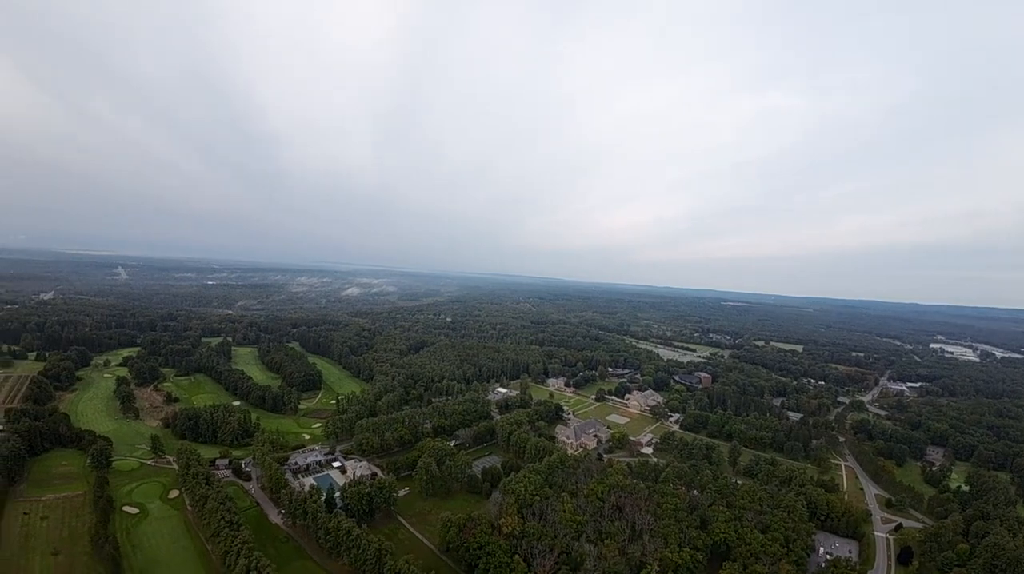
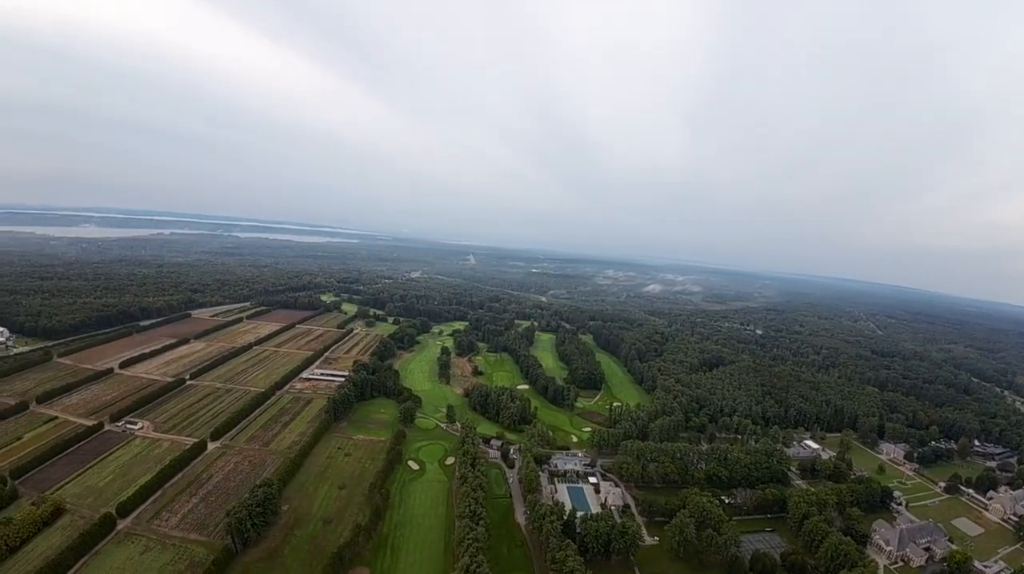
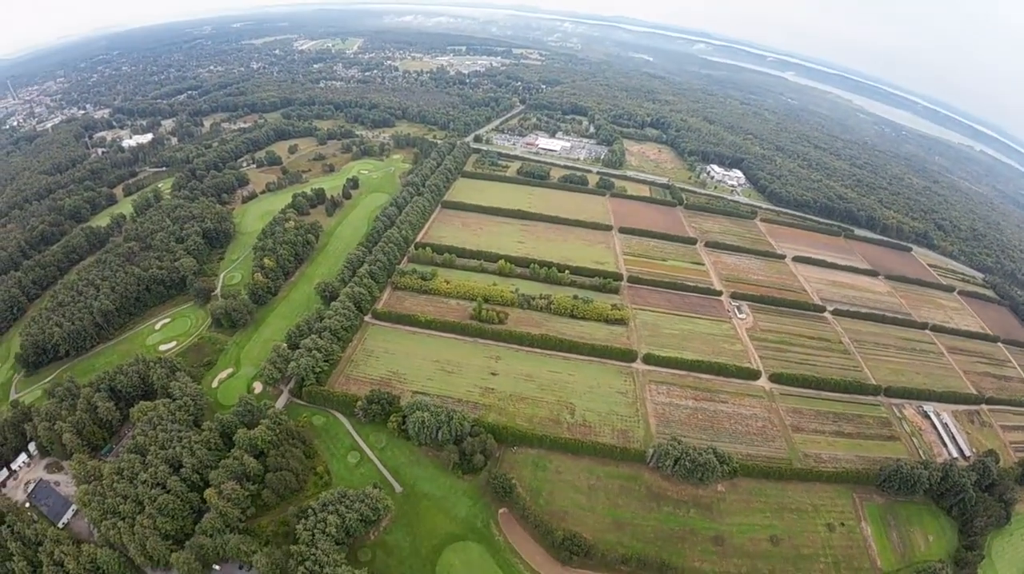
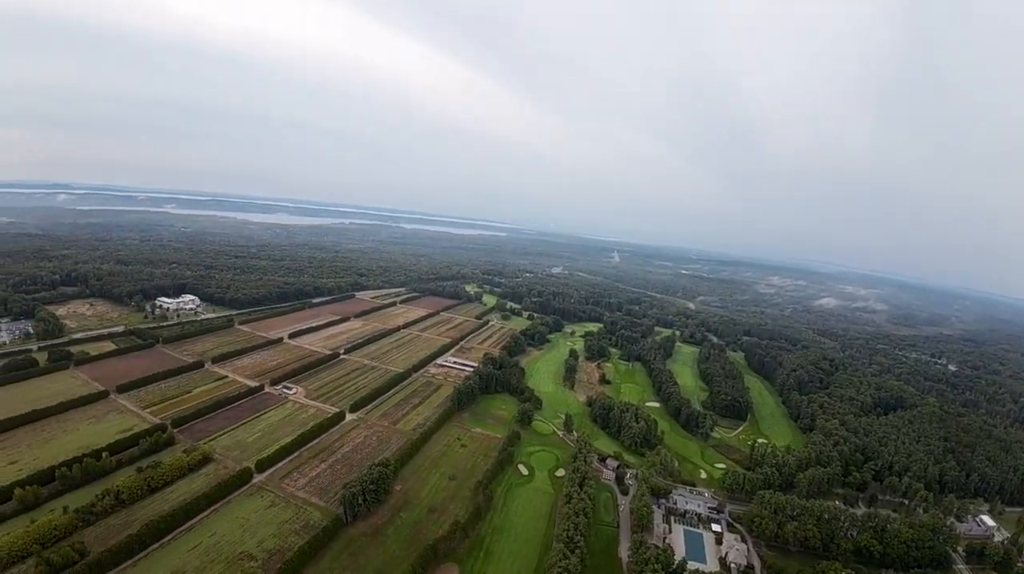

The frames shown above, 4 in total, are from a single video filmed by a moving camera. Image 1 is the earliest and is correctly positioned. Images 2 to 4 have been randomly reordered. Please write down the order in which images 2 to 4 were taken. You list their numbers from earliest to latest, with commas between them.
2, 4, 3
